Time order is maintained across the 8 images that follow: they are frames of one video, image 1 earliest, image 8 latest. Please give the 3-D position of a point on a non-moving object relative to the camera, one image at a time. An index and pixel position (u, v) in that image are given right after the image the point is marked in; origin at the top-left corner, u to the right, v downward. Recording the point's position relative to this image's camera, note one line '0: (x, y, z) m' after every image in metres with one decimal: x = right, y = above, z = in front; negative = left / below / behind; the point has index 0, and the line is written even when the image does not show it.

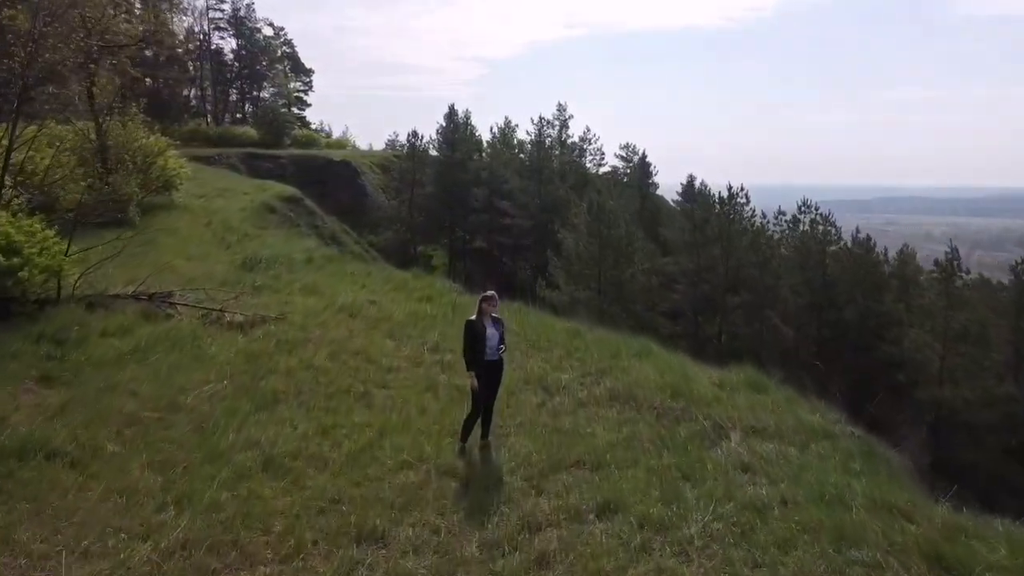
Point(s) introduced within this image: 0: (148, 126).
0: (-7.2, +3.2, +15.8) m
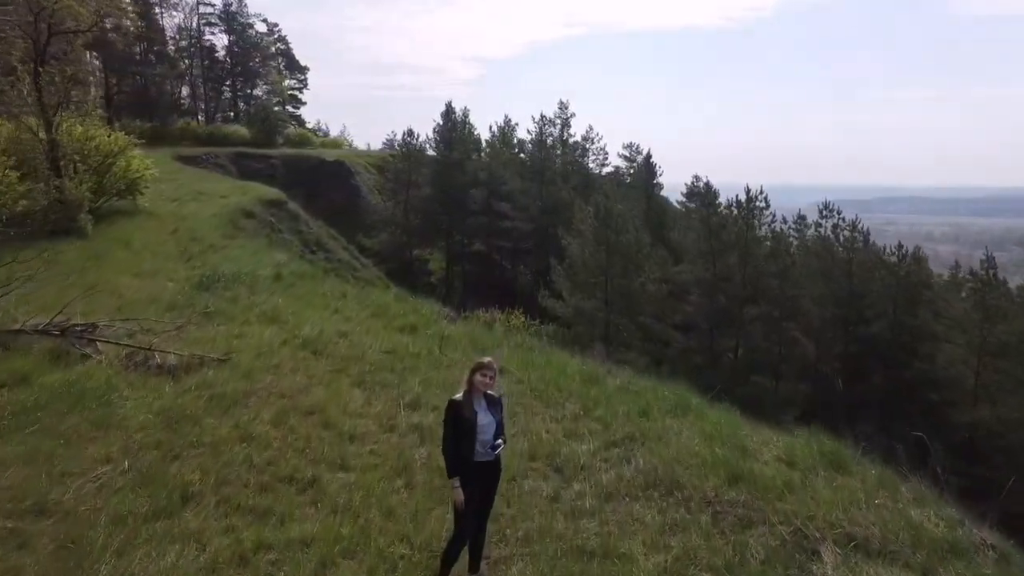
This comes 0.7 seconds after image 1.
0: (-7.2, +2.9, +14.3) m
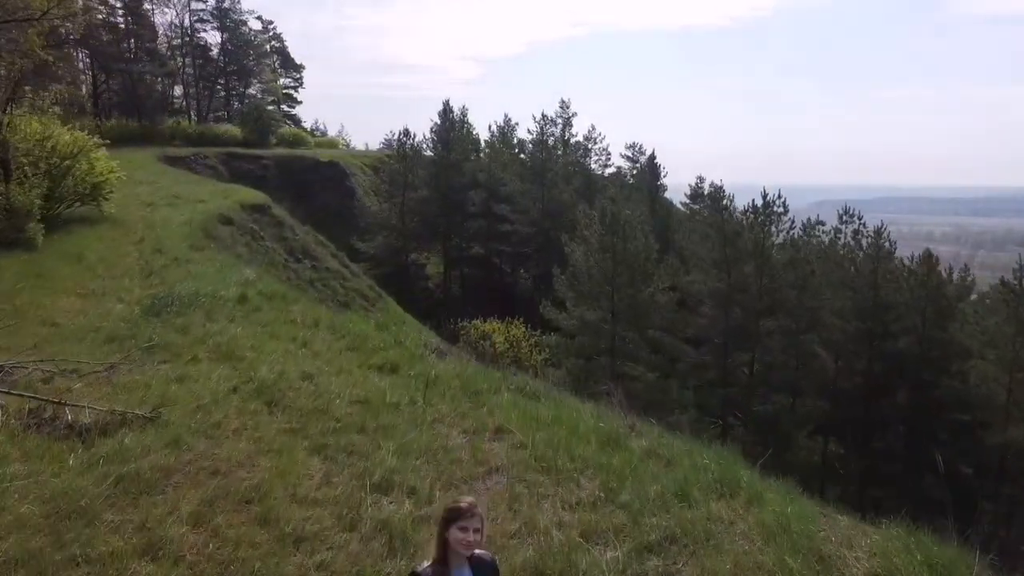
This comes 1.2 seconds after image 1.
0: (-7.2, +2.7, +13.1) m
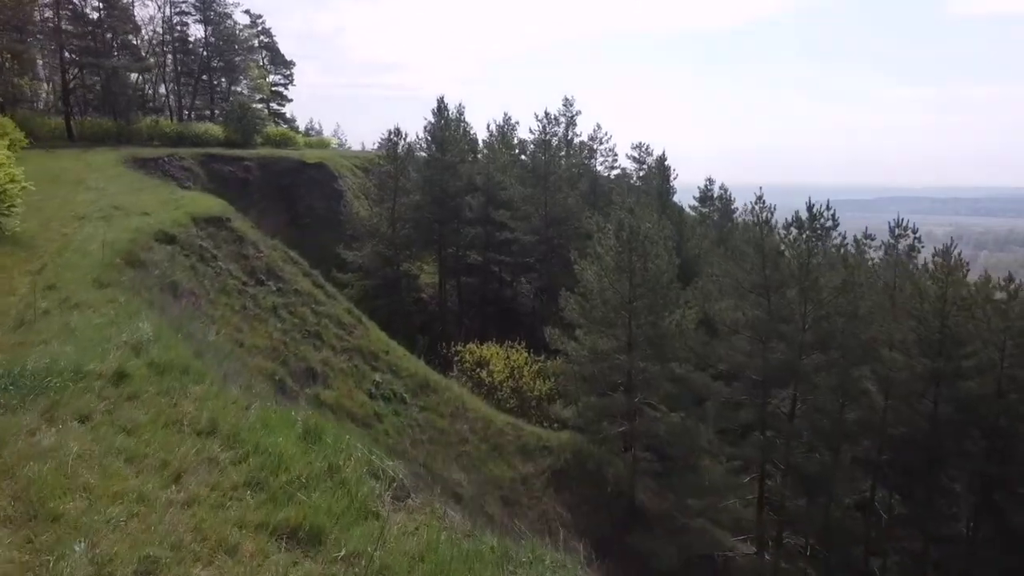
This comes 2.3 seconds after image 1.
0: (-7.2, +2.2, +10.5) m
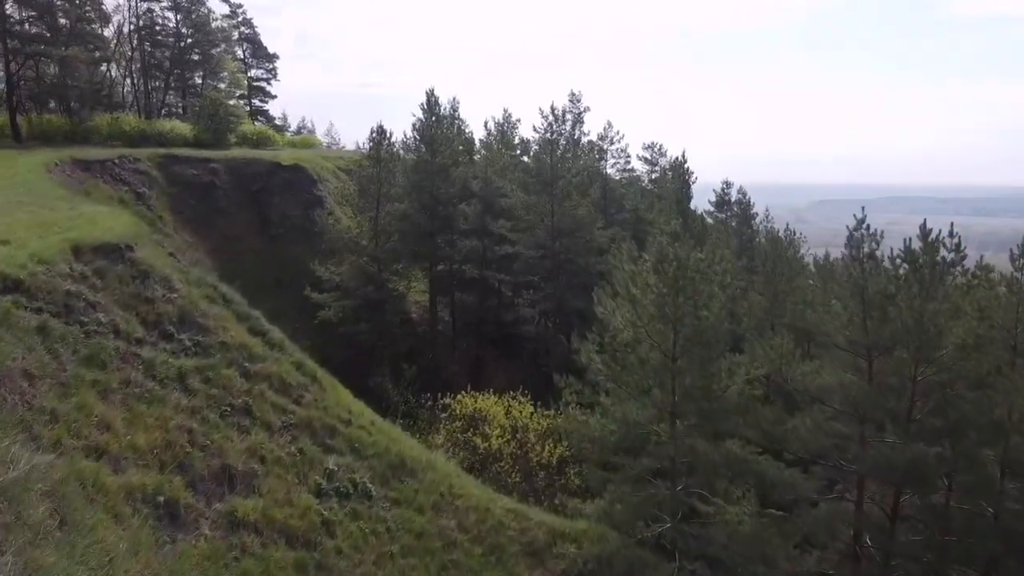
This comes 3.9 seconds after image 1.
0: (-7.1, +1.5, +6.6) m
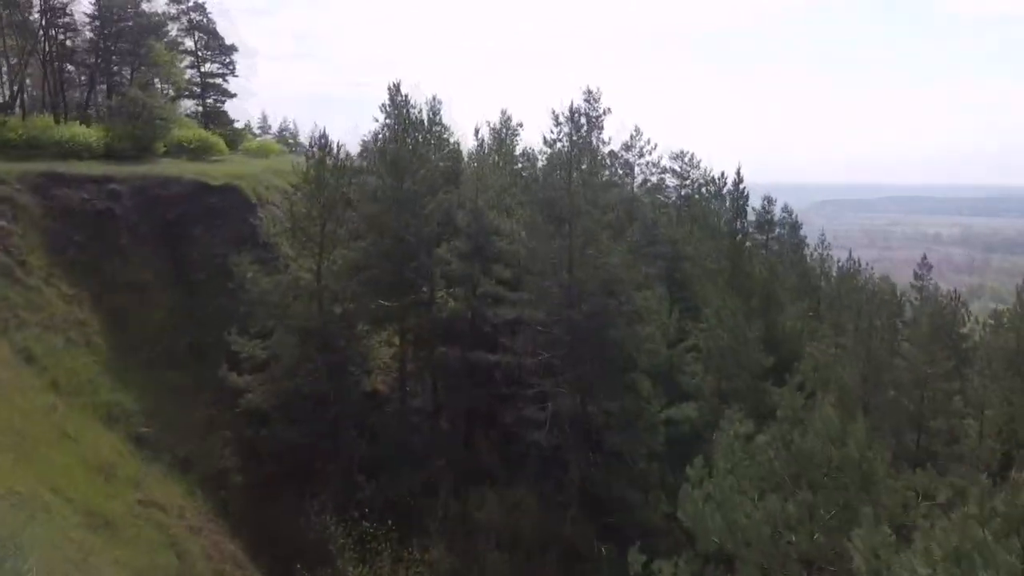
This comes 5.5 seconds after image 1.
0: (-7.1, -0.3, -1.0) m
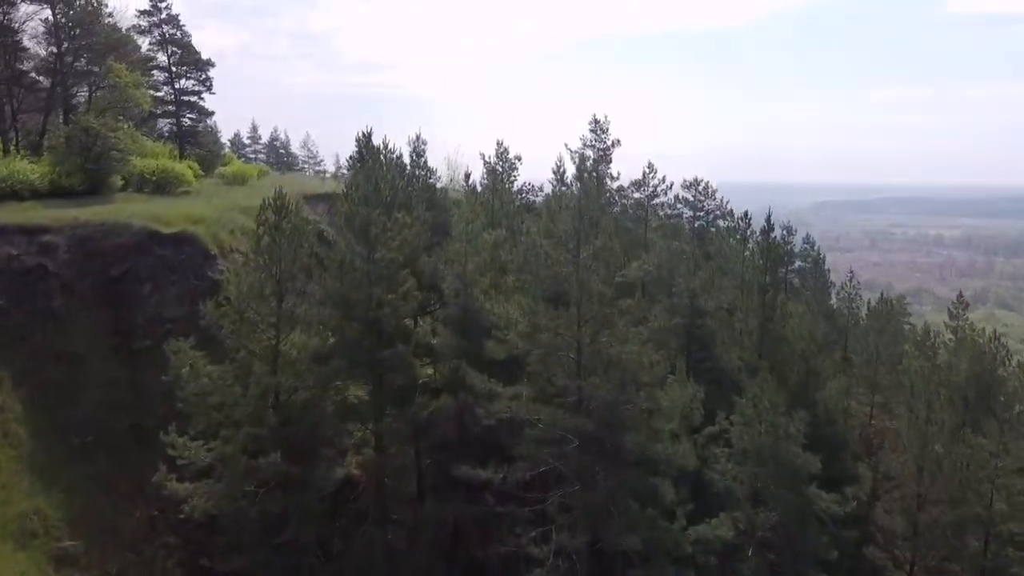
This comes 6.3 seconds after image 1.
0: (-7.1, -2.0, -4.1) m
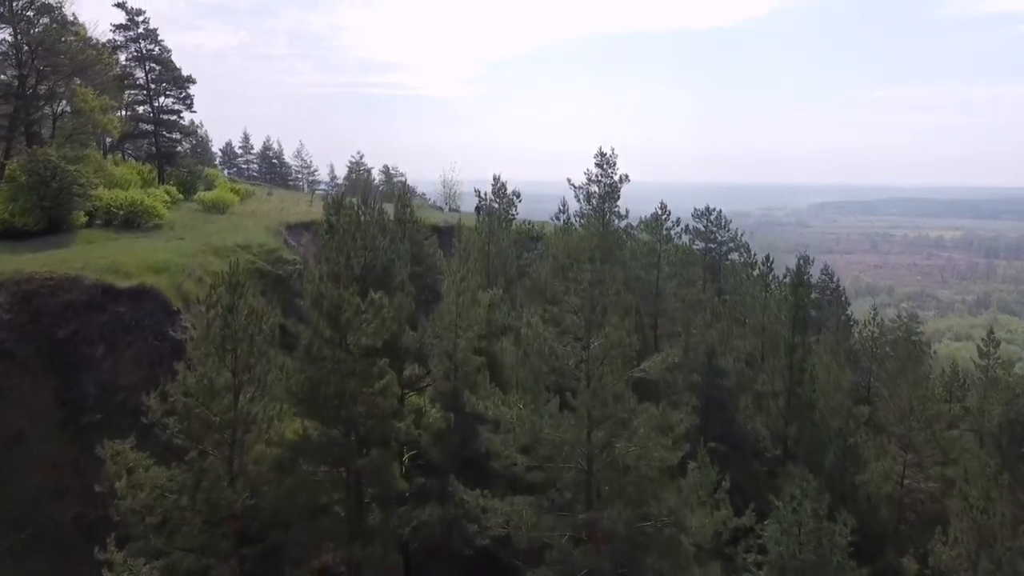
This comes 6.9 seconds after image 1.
0: (-7.2, -3.4, -6.4) m
